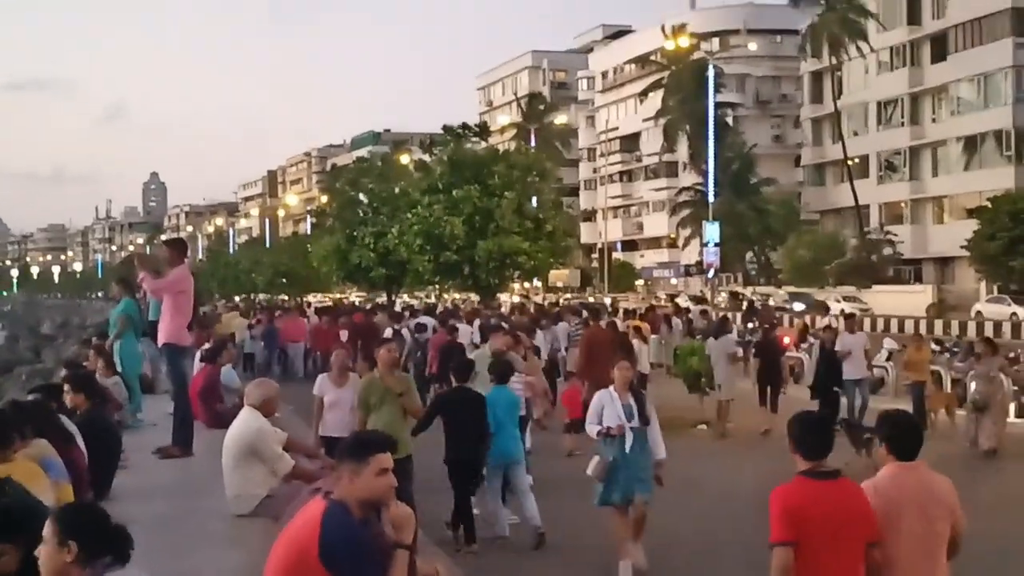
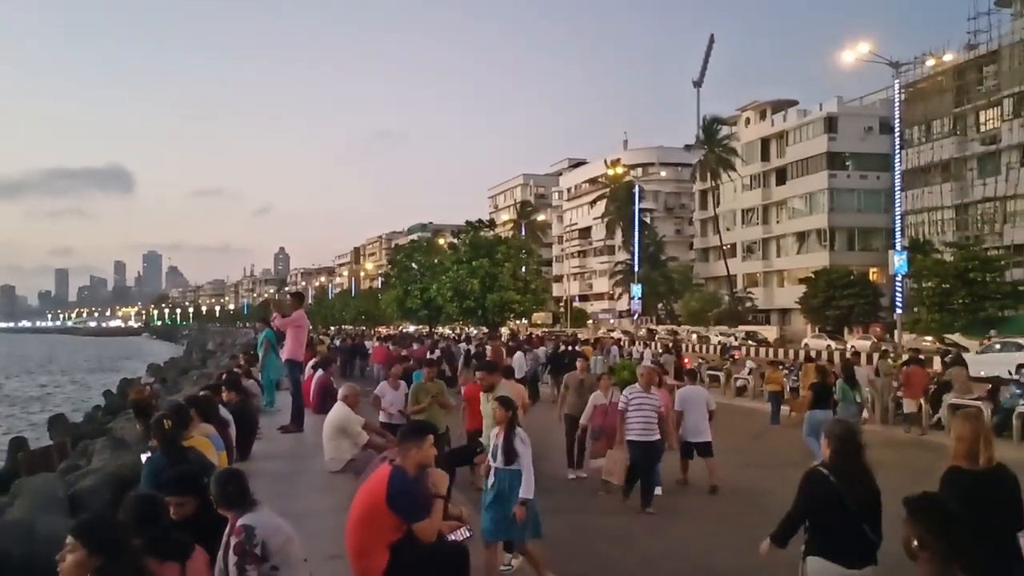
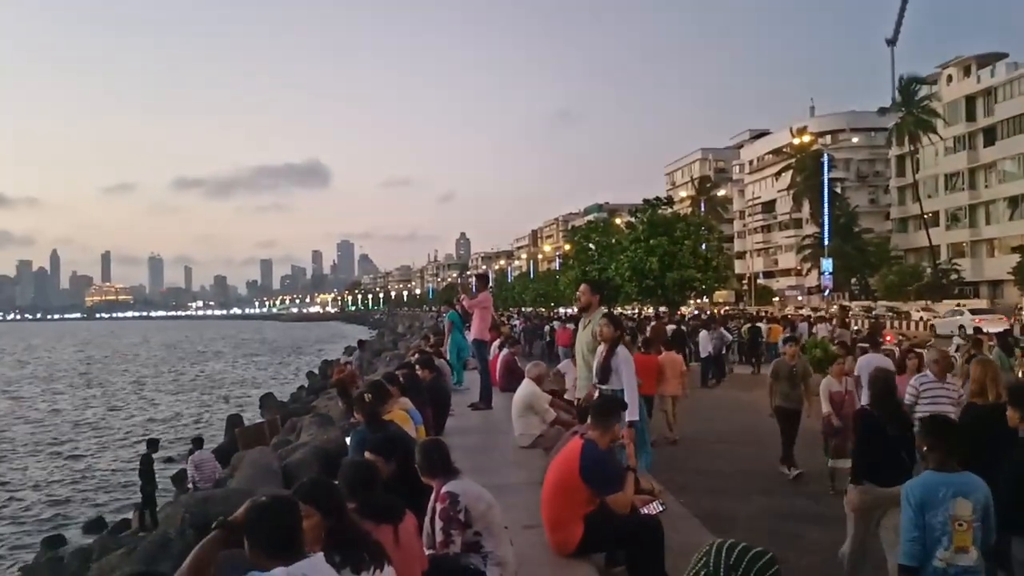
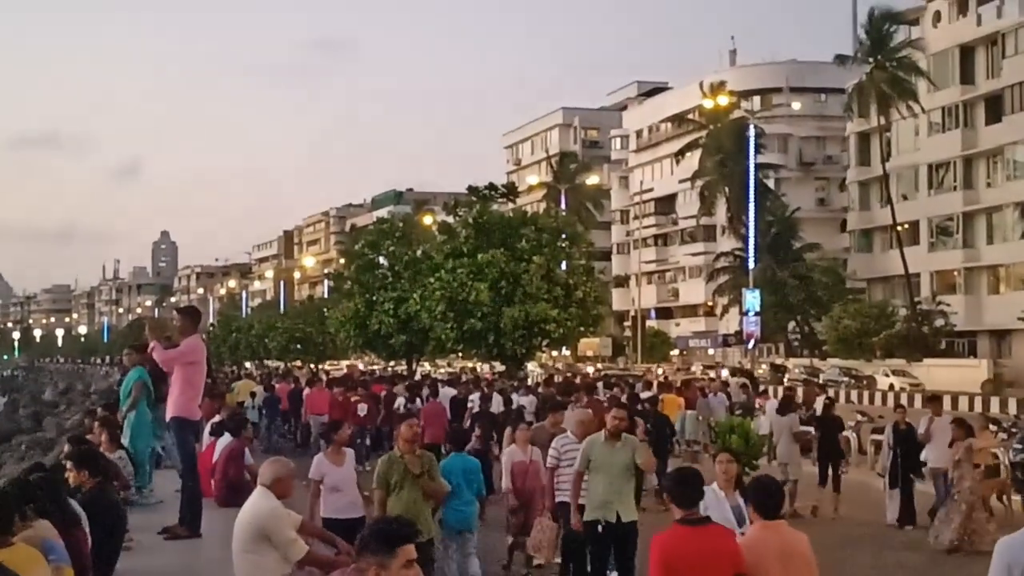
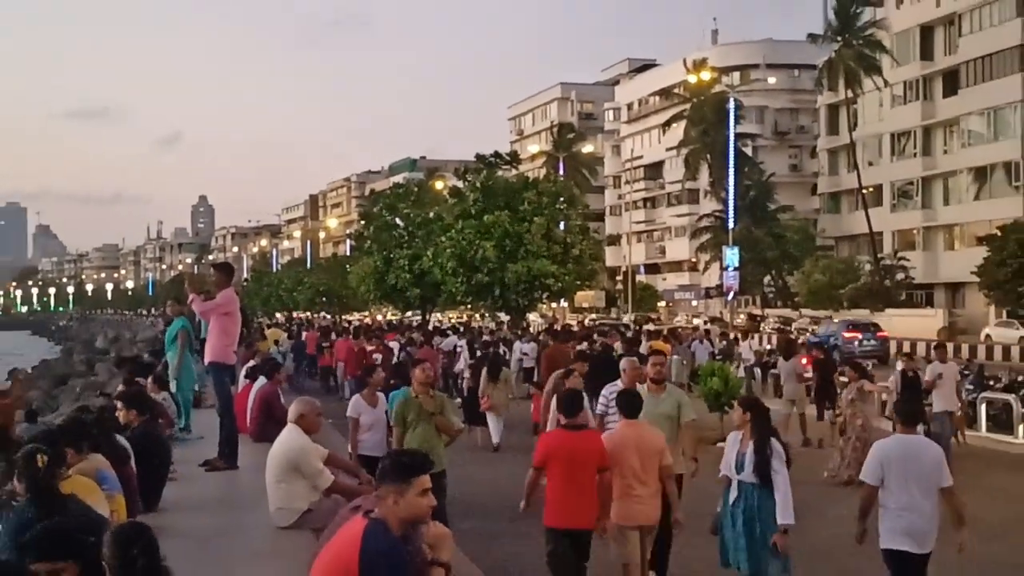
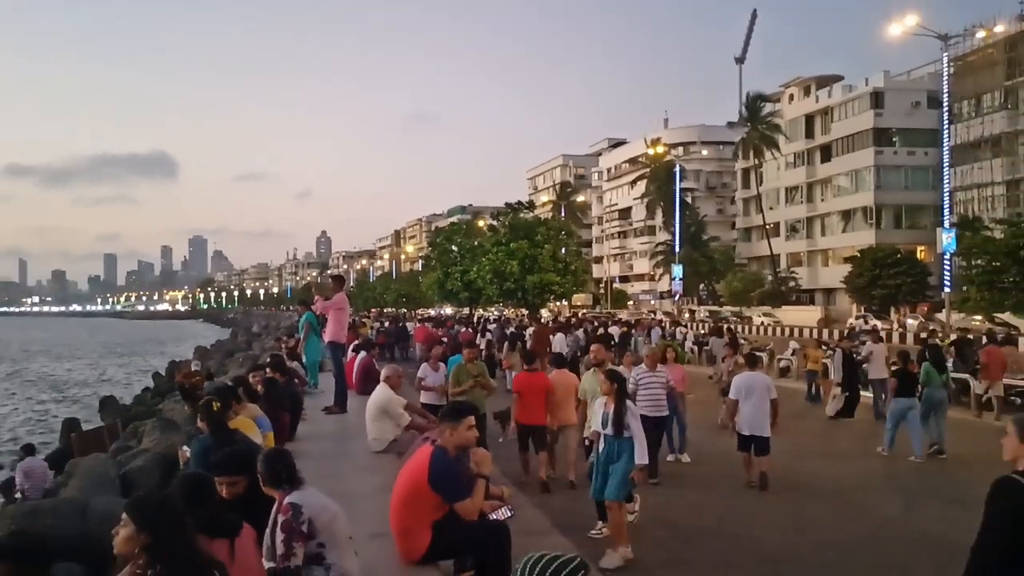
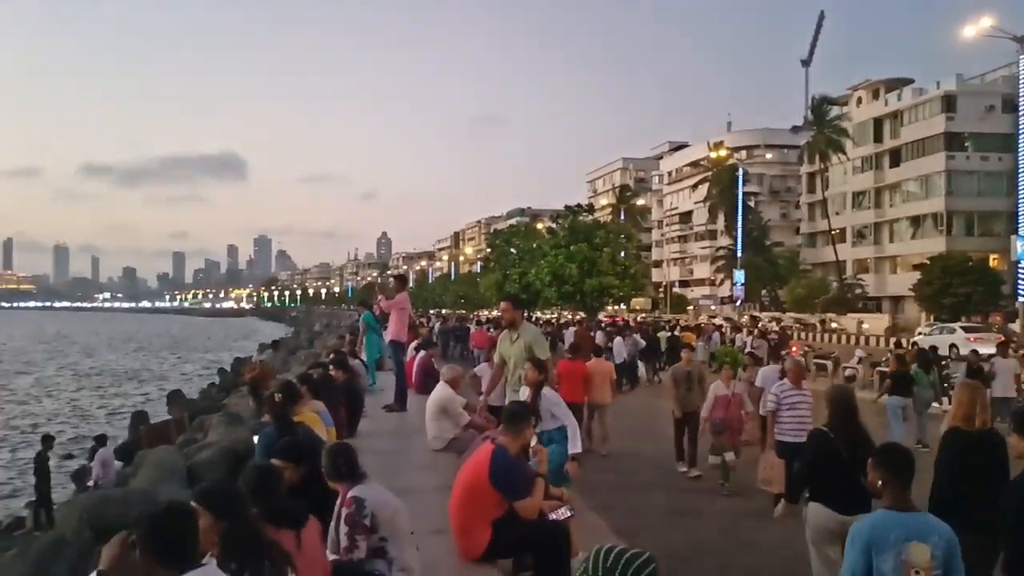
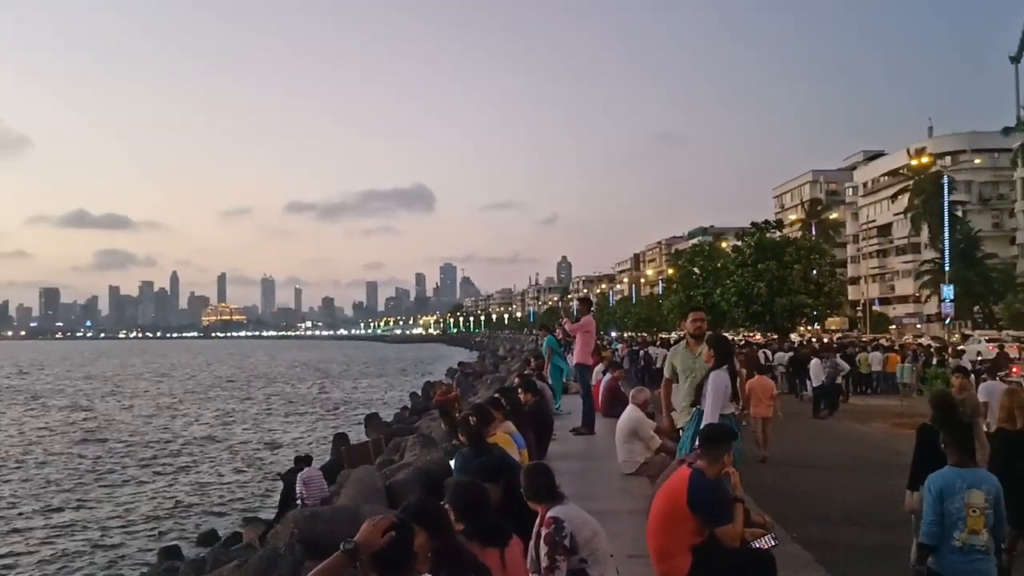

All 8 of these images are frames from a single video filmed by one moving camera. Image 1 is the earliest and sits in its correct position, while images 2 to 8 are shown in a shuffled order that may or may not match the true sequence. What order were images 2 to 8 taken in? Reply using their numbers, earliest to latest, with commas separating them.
4, 5, 6, 2, 7, 3, 8
